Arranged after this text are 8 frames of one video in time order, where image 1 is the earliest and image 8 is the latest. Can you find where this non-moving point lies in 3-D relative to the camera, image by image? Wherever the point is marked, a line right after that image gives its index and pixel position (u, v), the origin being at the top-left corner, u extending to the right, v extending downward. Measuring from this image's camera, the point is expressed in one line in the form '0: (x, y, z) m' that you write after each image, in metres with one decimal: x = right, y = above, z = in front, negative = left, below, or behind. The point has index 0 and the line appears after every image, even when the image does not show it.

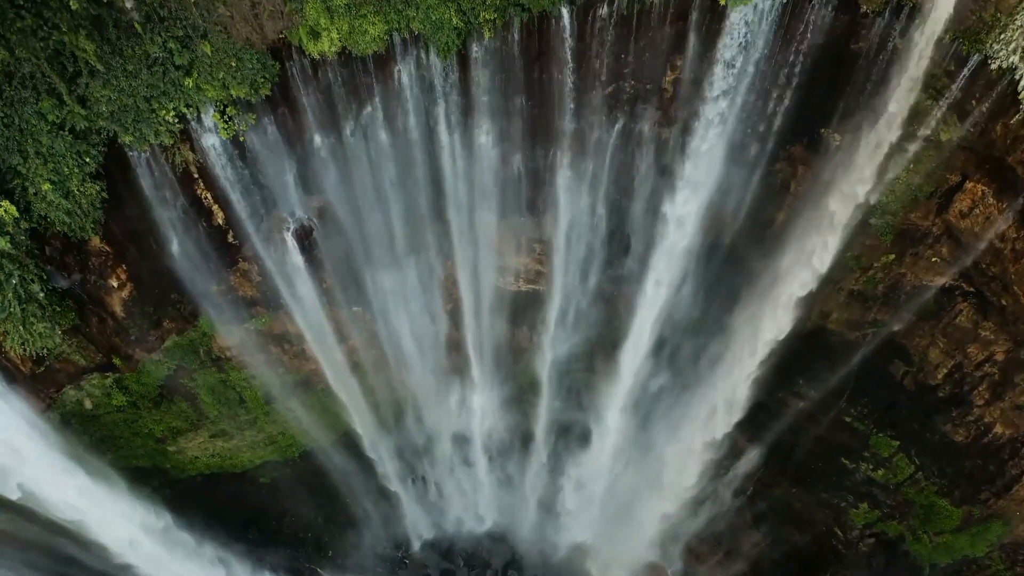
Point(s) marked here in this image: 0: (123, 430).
0: (-6.6, -2.4, +11.4) m
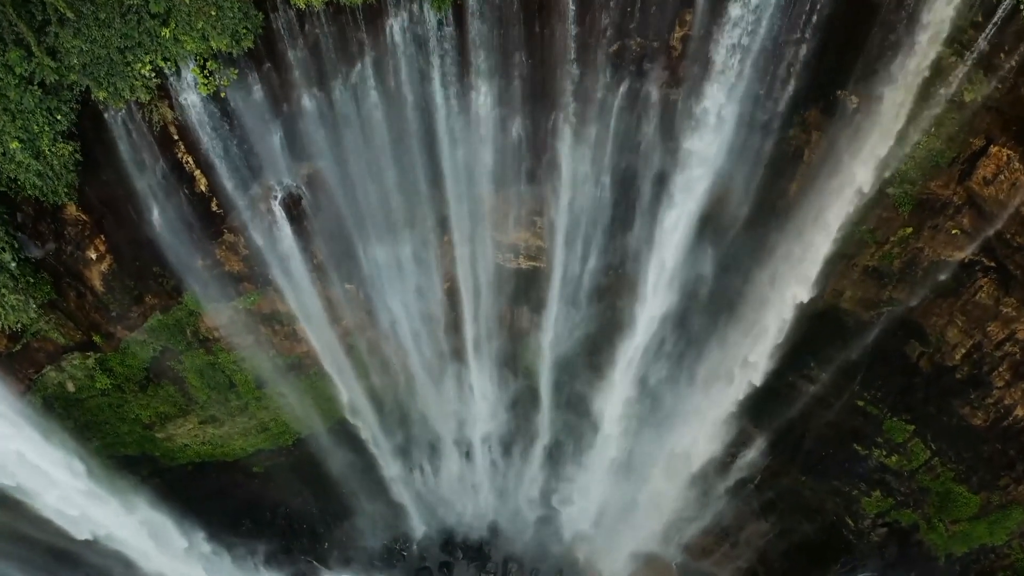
0: (-6.6, -2.1, +10.9) m
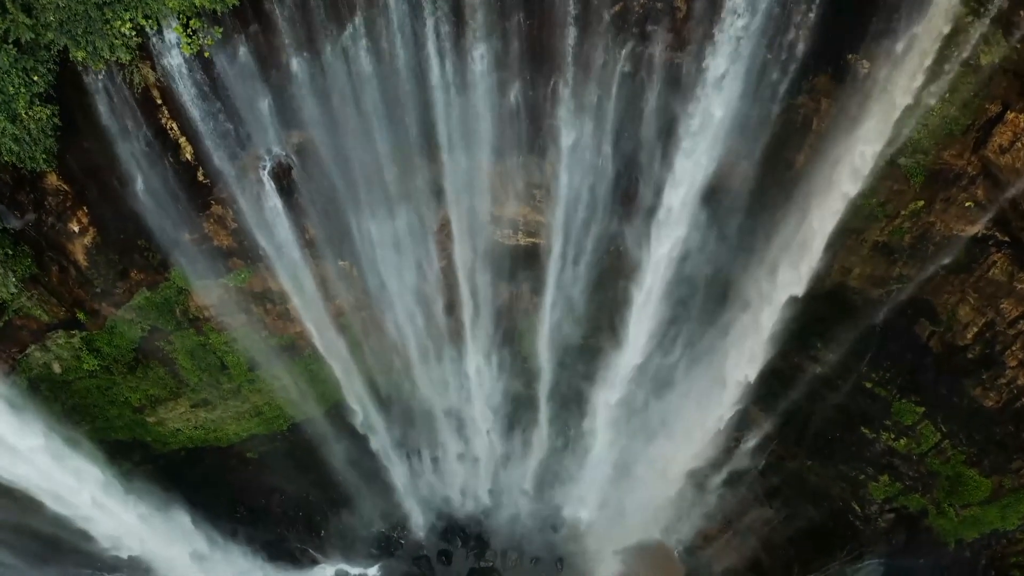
0: (-6.6, -1.8, +10.7) m
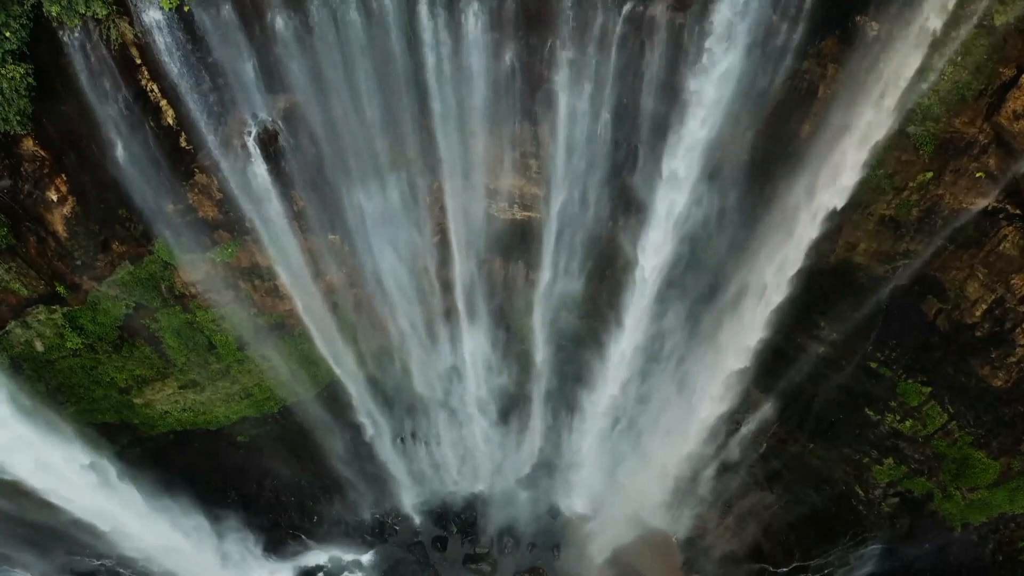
0: (-6.7, -1.4, +10.4) m
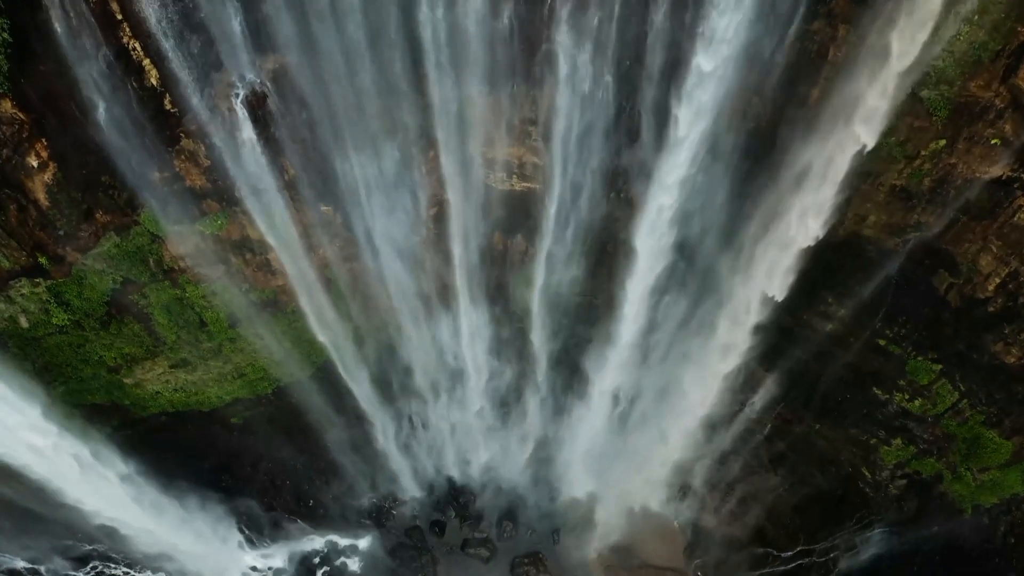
0: (-6.7, -1.1, +10.1) m
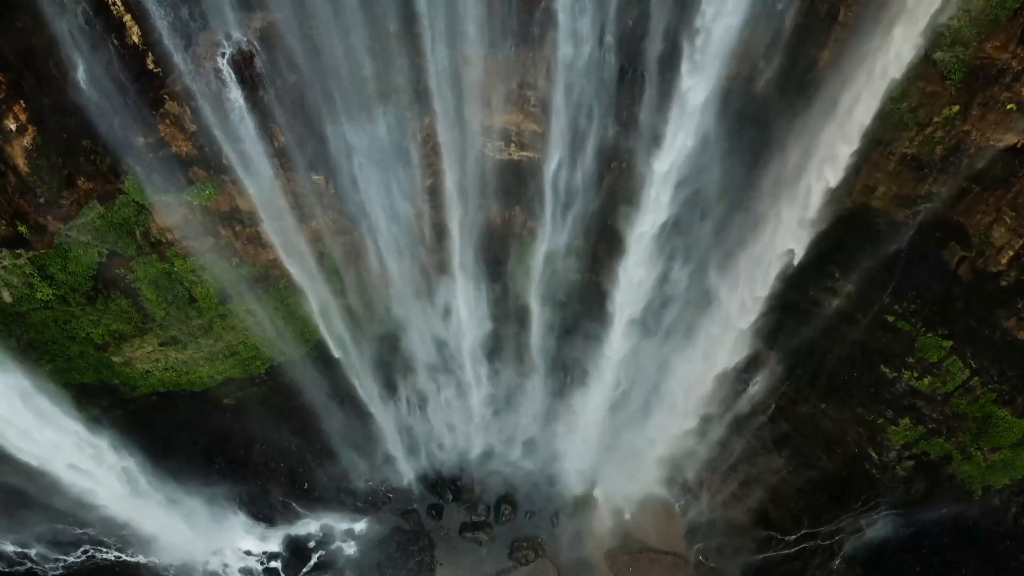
0: (-6.7, -0.7, +9.8) m
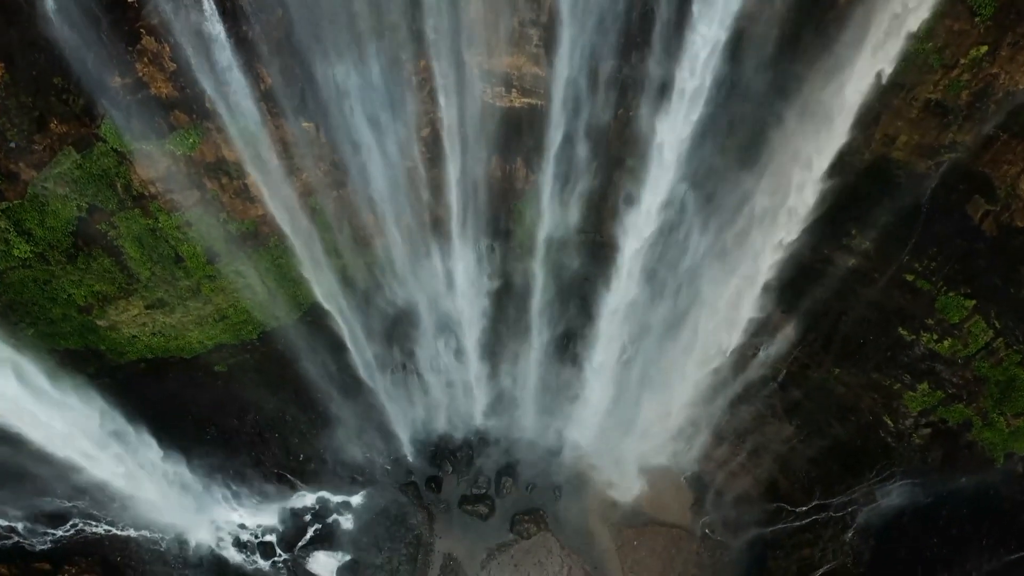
0: (-6.7, -0.1, +9.4) m
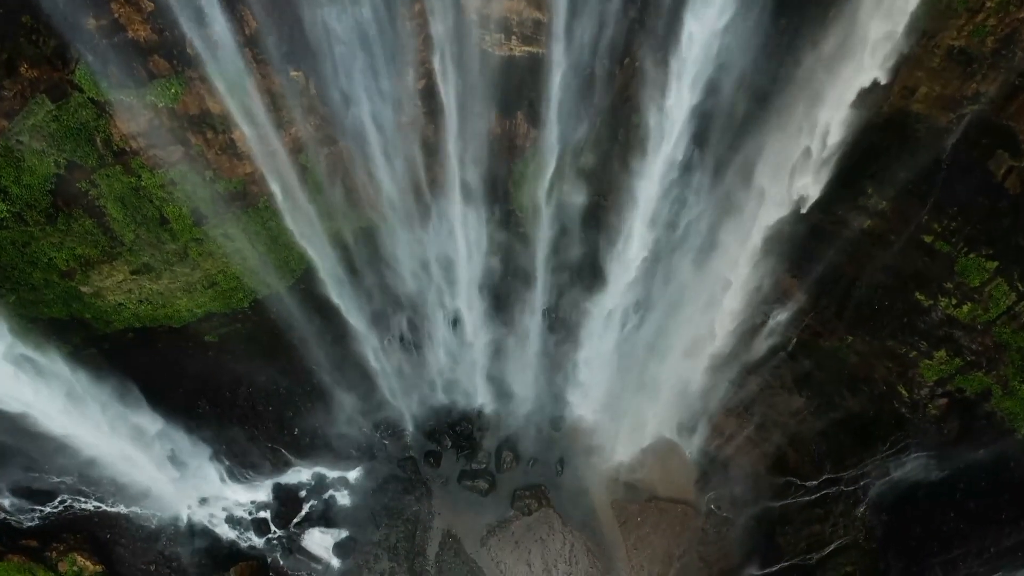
0: (-6.7, +0.4, +9.0) m
